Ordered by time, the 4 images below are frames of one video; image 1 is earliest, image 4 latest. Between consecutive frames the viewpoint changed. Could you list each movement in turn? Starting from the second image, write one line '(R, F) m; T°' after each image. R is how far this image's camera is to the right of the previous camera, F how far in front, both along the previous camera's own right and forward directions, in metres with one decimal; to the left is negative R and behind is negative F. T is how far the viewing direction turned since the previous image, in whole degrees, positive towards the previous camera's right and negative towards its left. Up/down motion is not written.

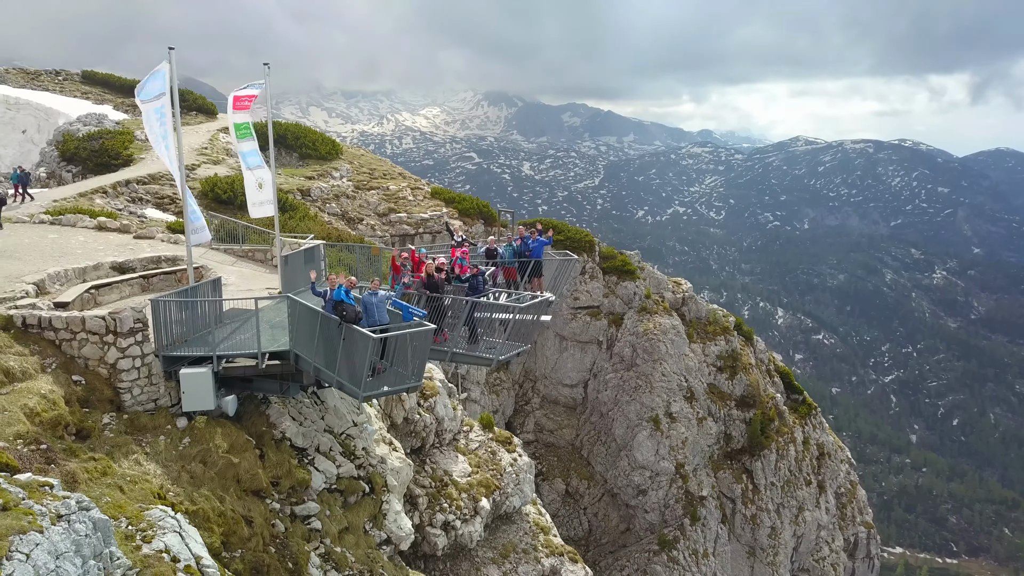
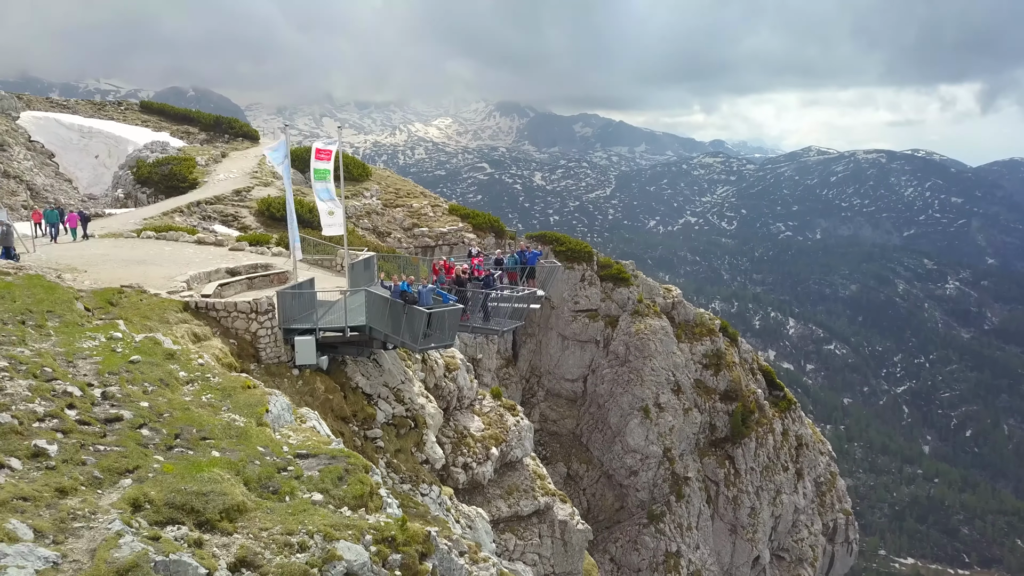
(+0.3, -5.3) m; -1°
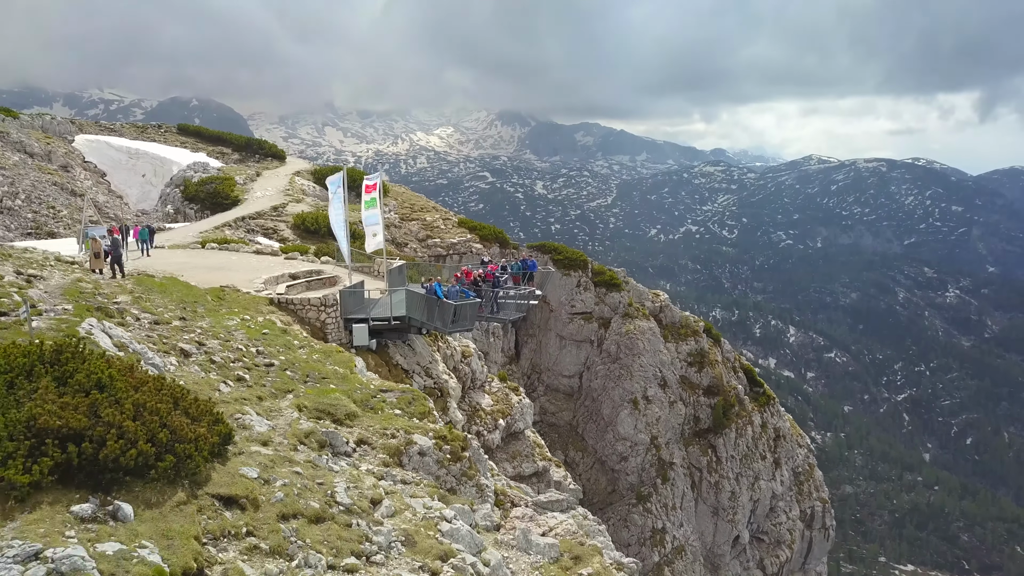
(-0.1, -5.1) m; 0°
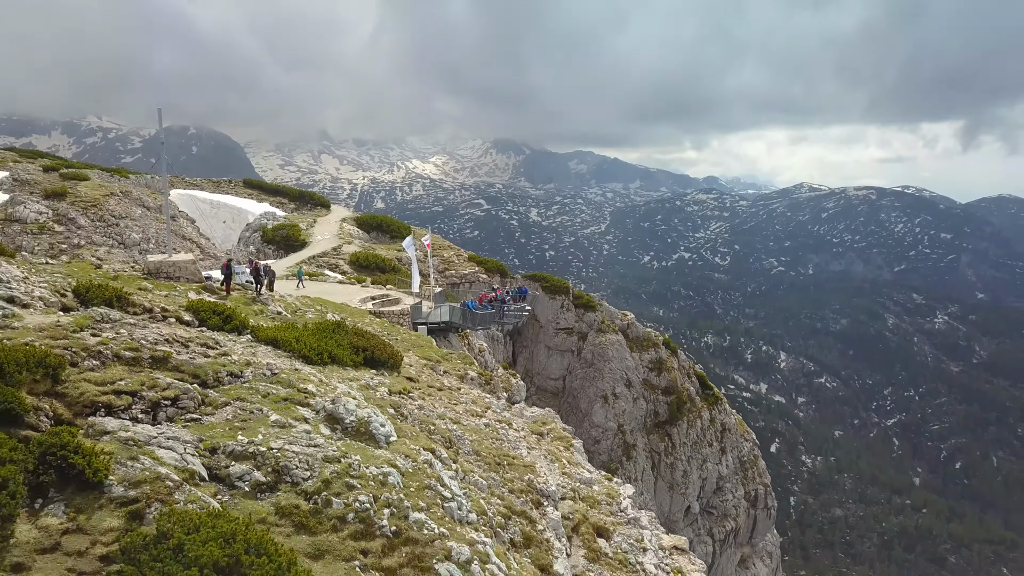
(-0.3, -14.2) m; 0°
